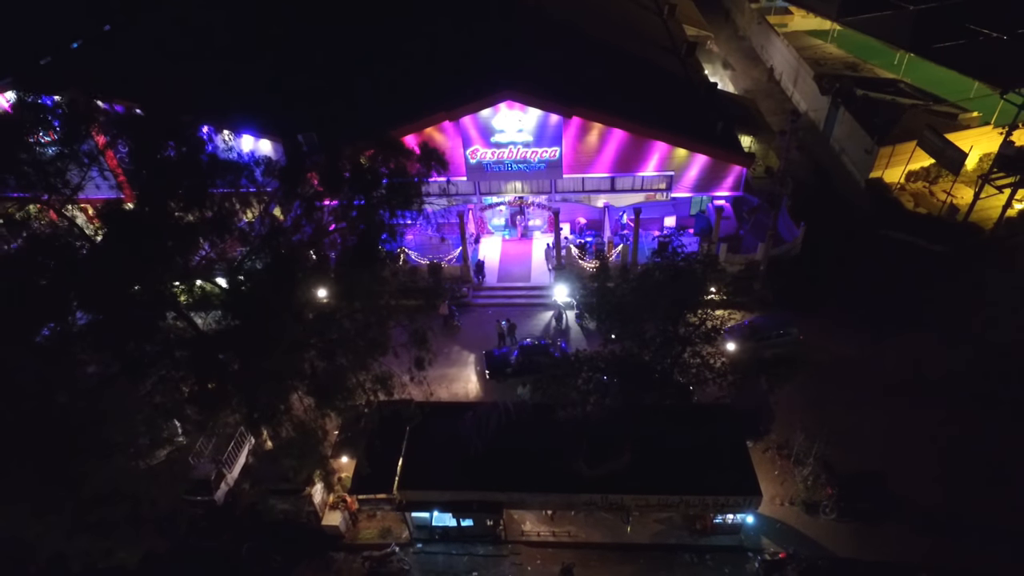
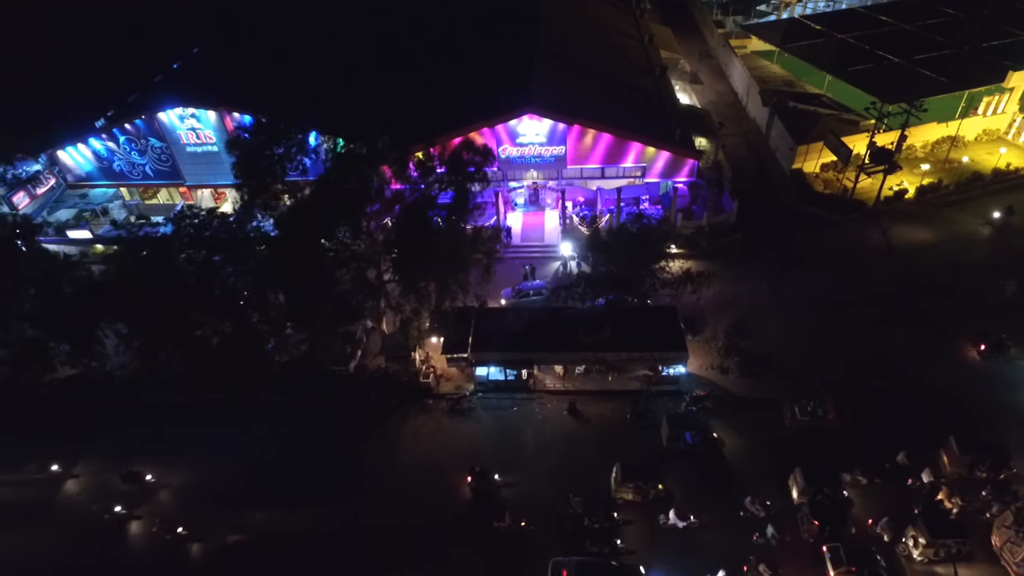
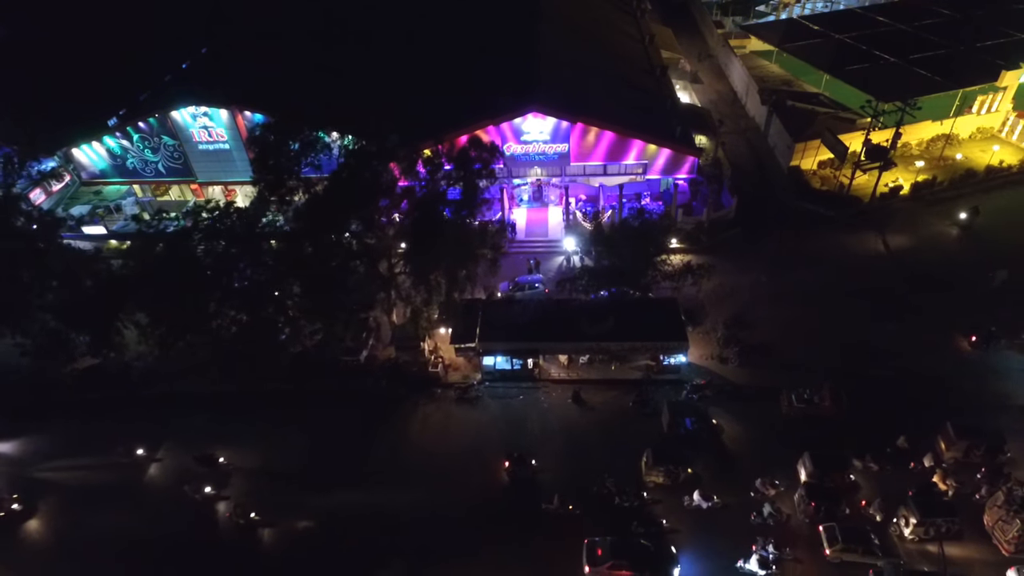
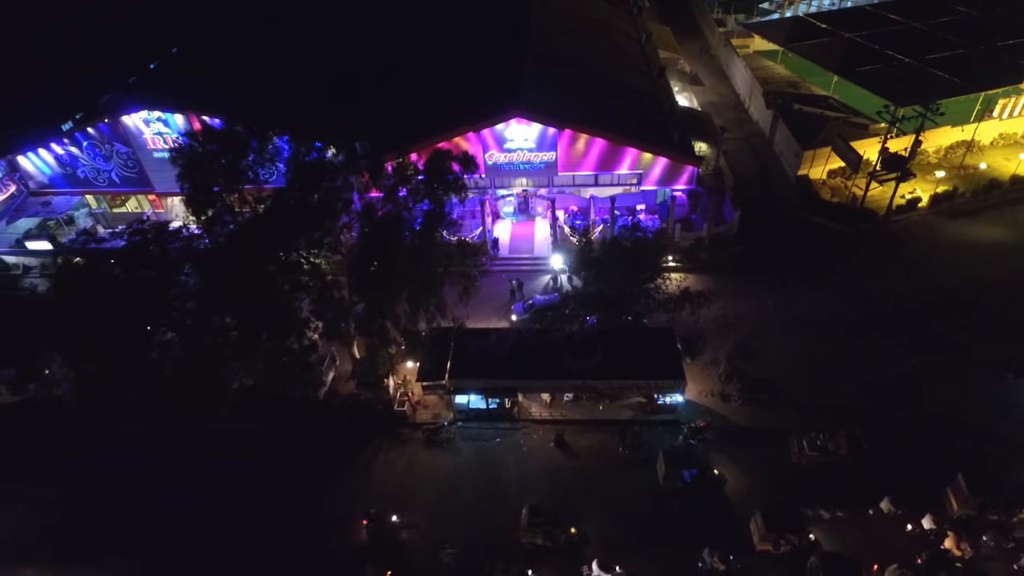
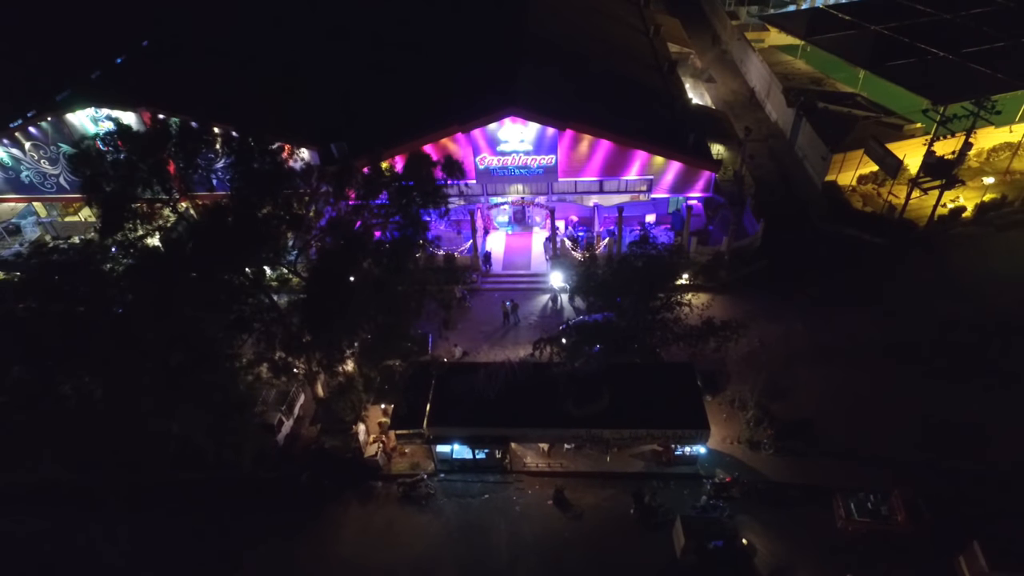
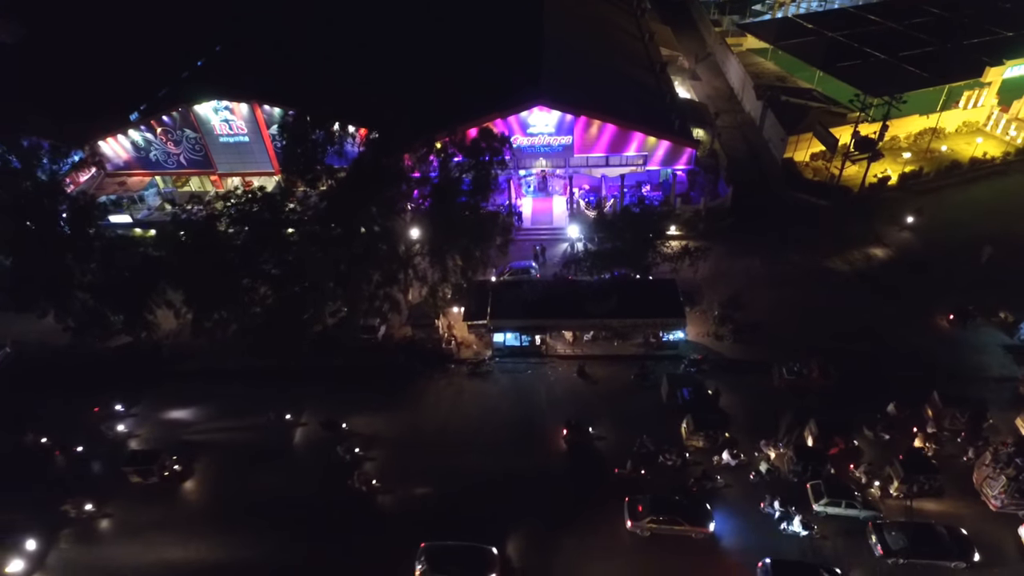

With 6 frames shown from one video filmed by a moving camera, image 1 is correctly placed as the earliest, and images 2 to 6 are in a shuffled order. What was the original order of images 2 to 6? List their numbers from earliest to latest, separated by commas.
5, 4, 2, 3, 6
